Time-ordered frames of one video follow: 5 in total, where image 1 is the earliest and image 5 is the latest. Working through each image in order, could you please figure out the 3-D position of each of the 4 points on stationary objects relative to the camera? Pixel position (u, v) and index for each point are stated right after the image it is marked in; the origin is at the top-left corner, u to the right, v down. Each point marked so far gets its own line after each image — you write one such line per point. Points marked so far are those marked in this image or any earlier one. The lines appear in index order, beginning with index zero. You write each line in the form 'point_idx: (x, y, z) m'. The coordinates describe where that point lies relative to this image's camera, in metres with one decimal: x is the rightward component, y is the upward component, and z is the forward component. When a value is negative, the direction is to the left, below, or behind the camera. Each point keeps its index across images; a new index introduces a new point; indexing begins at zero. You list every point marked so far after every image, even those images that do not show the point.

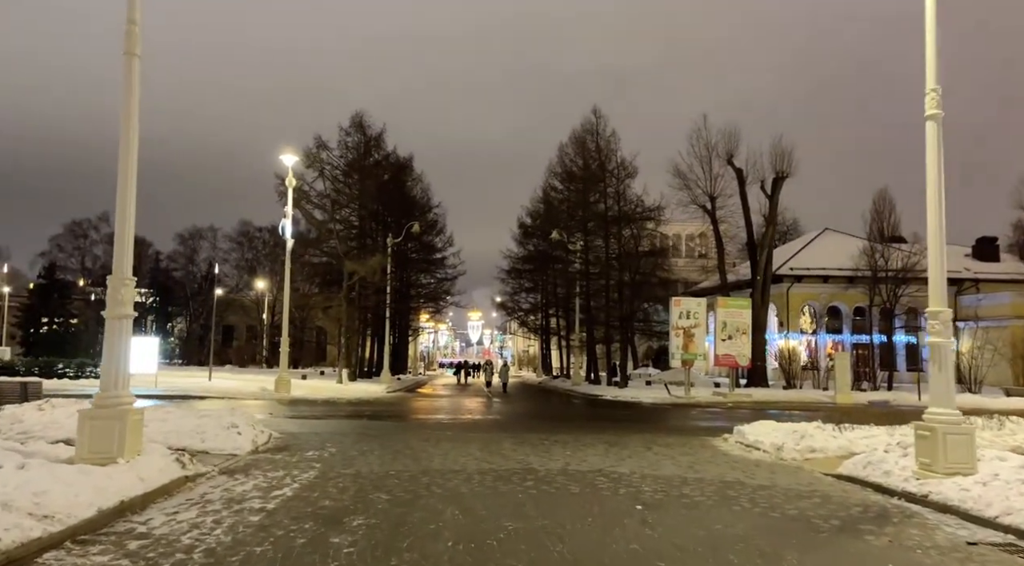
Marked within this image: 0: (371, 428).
0: (-3.5, -3.6, +18.2) m
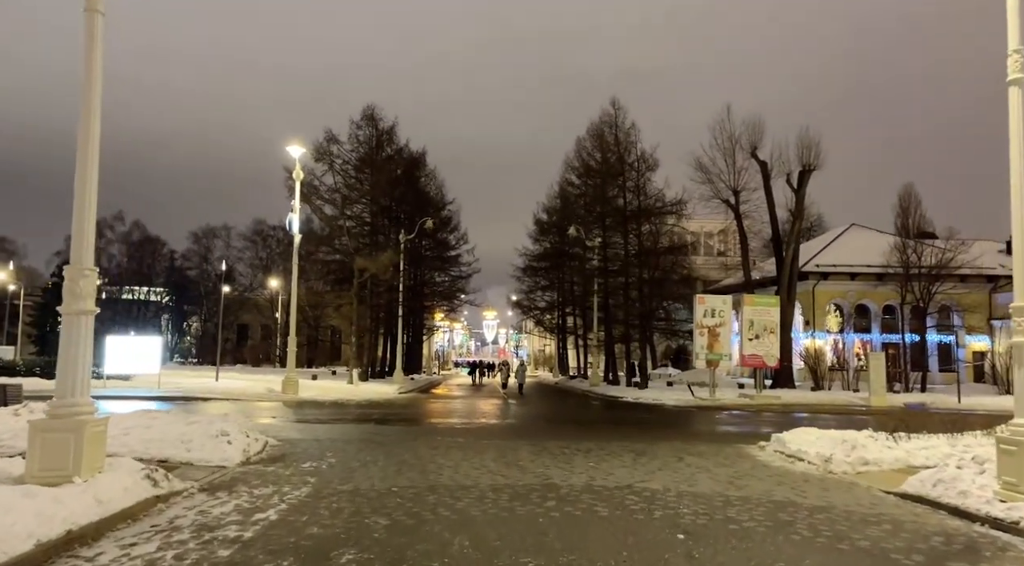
0: (-3.1, -3.4, +16.9) m
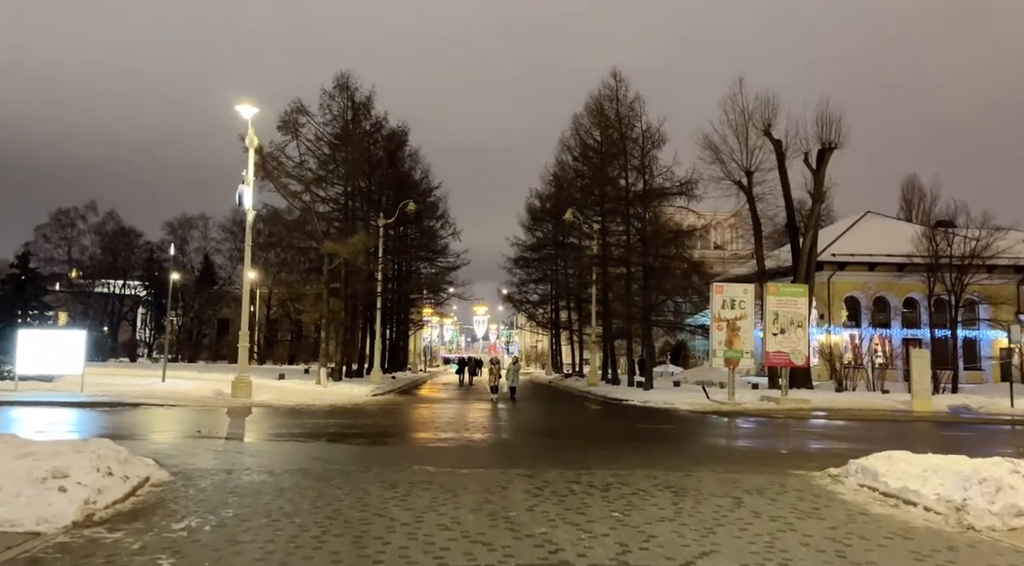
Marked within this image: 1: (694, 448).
0: (-3.3, -3.0, +12.7) m
1: (+4.2, -3.8, +17.0) m
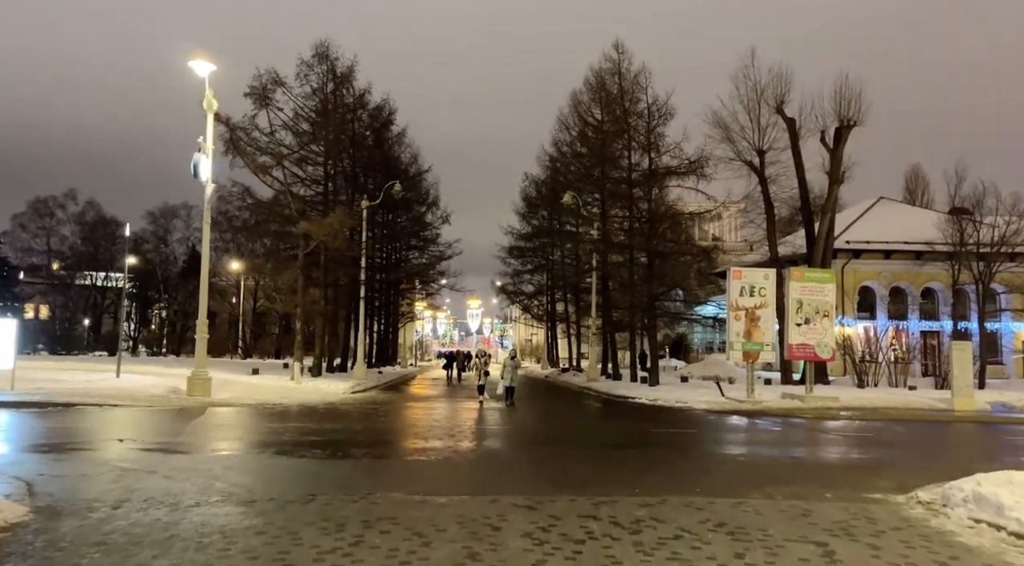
0: (-3.4, -2.6, +9.8) m
1: (+4.1, -3.3, +14.1) m
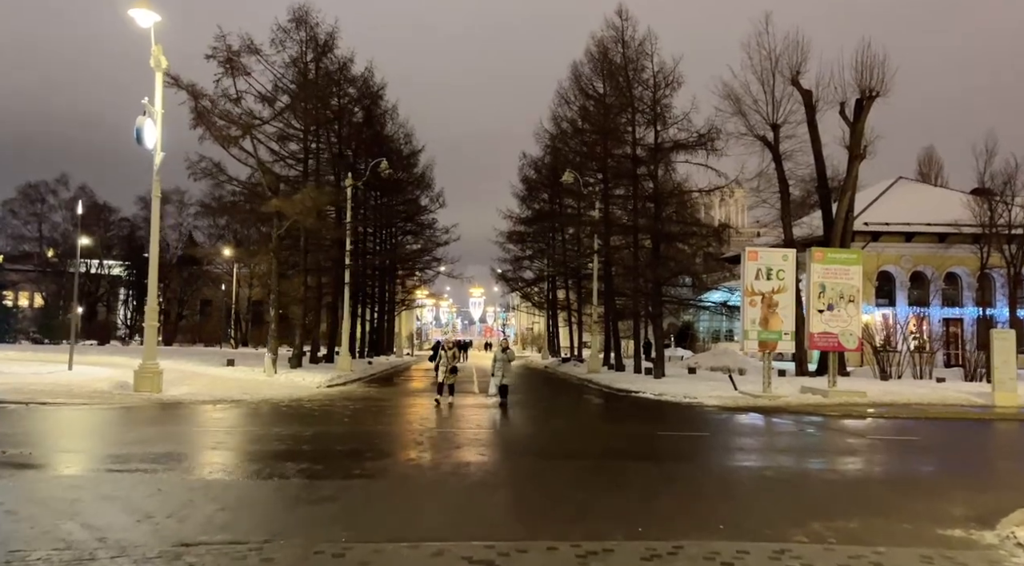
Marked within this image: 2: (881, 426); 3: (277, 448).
0: (-3.7, -2.3, +7.3) m
1: (+3.7, -3.0, +11.7) m
2: (+9.8, -3.8, +19.6) m
3: (-3.9, -2.7, +12.1) m
